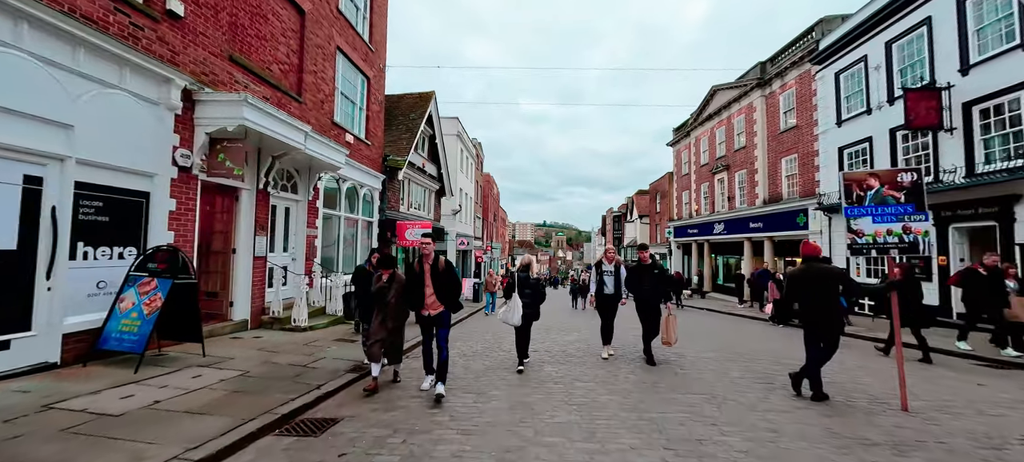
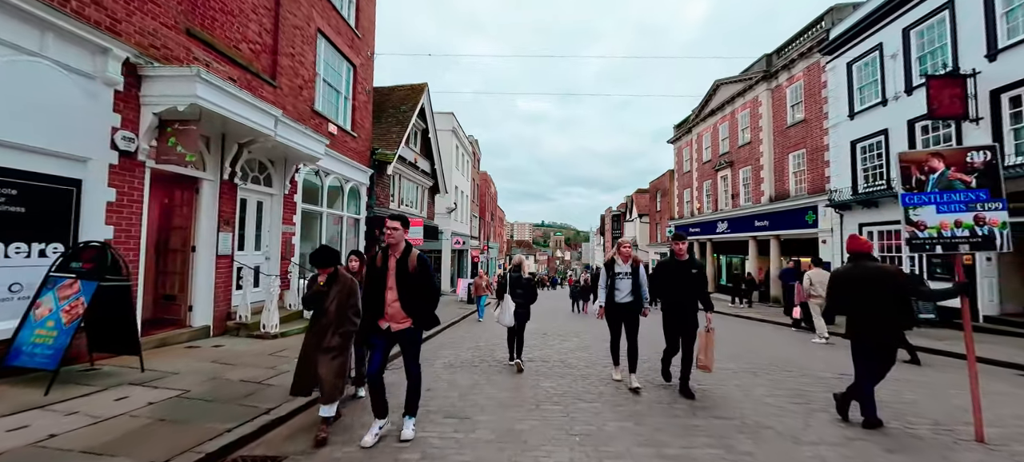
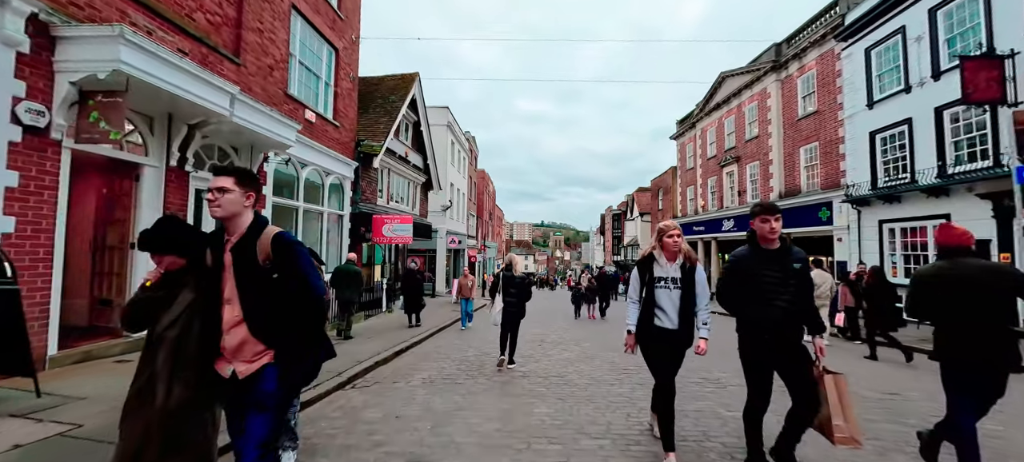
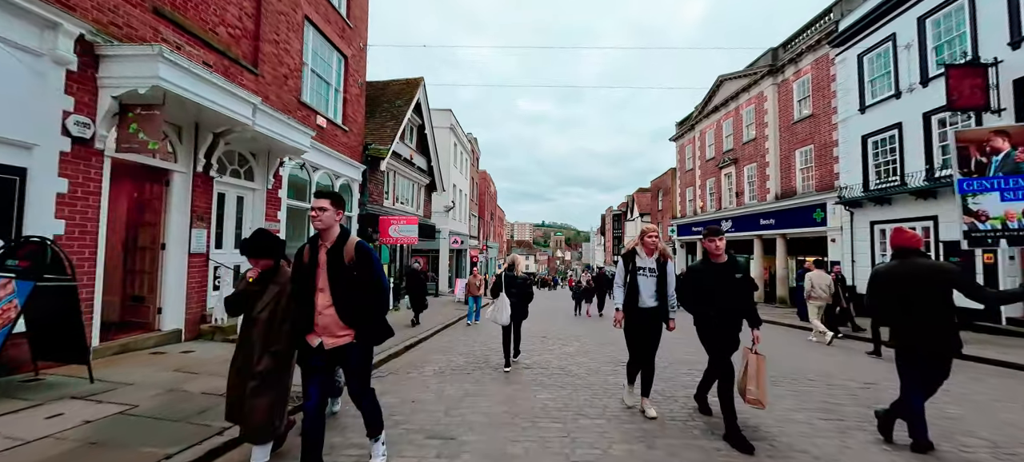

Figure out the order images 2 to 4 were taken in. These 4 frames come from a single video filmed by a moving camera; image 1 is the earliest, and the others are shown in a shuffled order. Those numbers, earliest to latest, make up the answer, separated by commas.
2, 4, 3
